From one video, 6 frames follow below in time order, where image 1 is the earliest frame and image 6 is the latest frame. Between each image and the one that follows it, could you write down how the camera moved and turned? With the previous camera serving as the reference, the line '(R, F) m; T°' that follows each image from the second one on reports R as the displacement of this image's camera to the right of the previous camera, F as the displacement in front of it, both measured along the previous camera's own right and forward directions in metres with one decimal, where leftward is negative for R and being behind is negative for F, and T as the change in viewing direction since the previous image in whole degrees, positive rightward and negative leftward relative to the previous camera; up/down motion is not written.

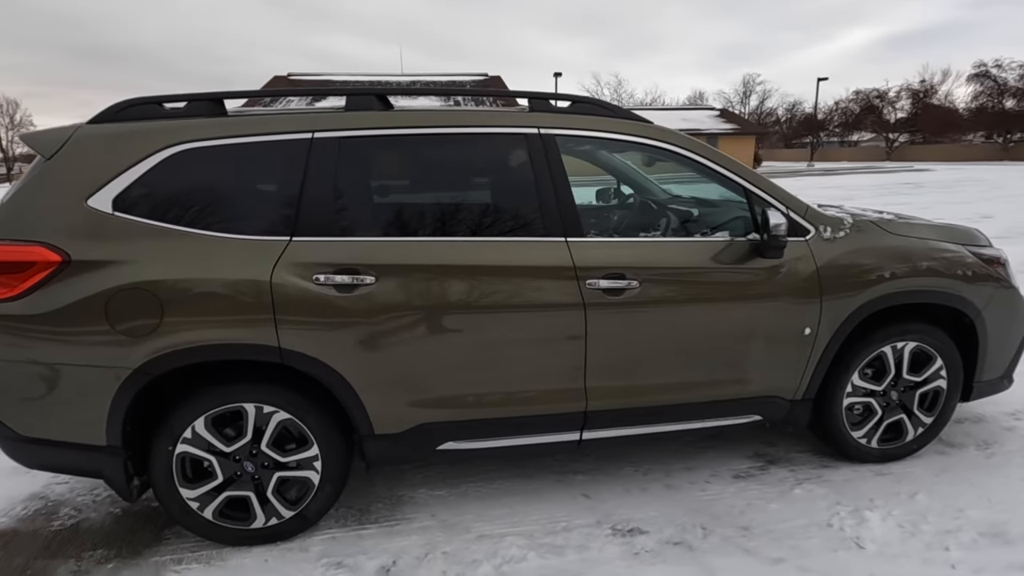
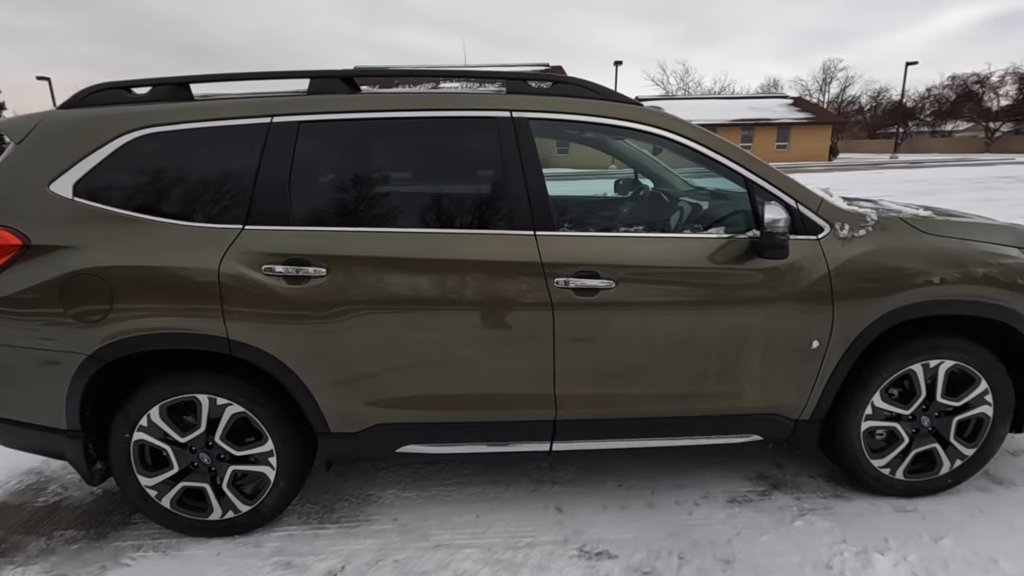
(+0.4, +0.2) m; -6°
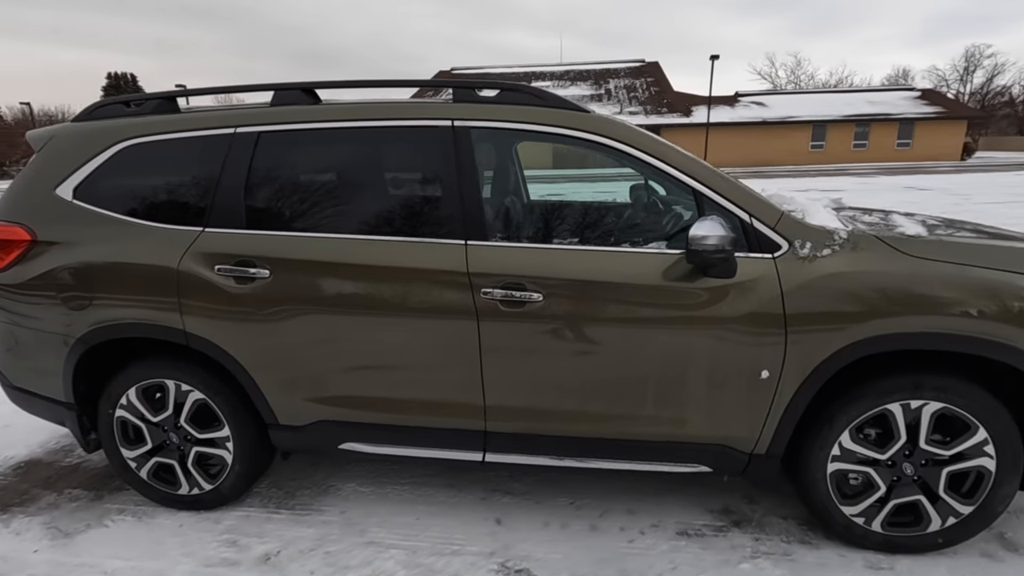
(+0.7, +0.1) m; -10°
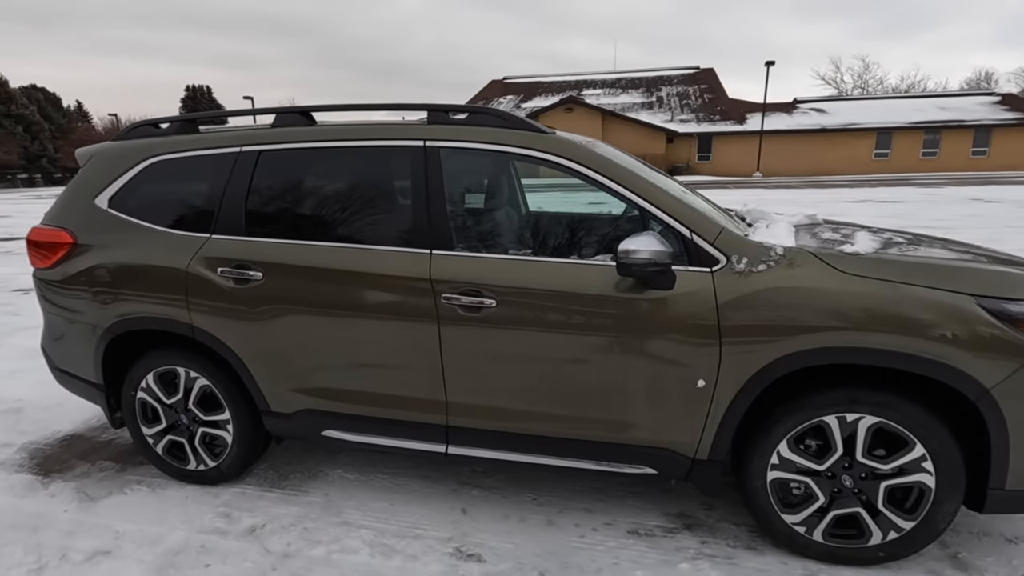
(+0.4, -0.2) m; -6°
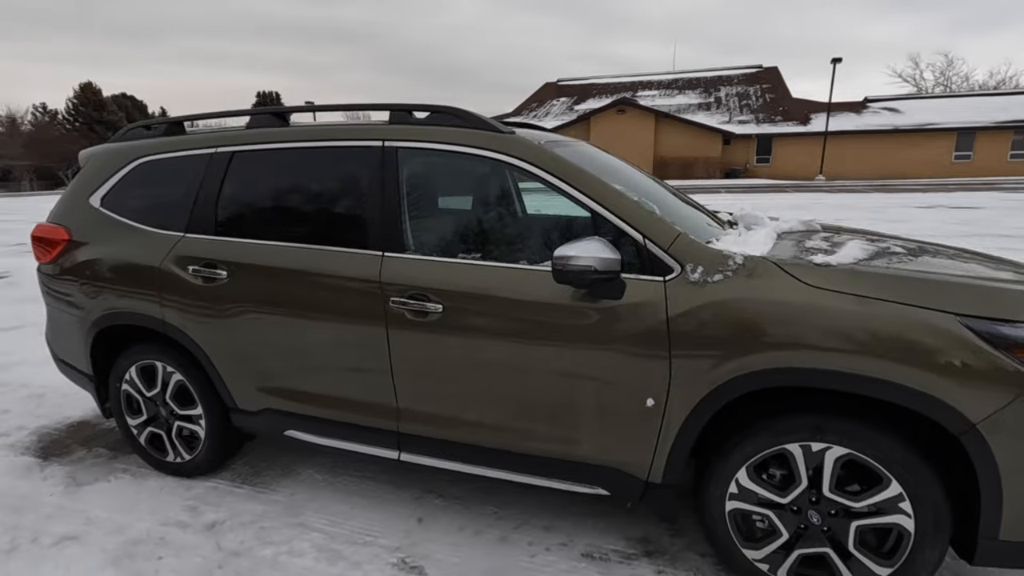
(+0.5, +0.1) m; -6°
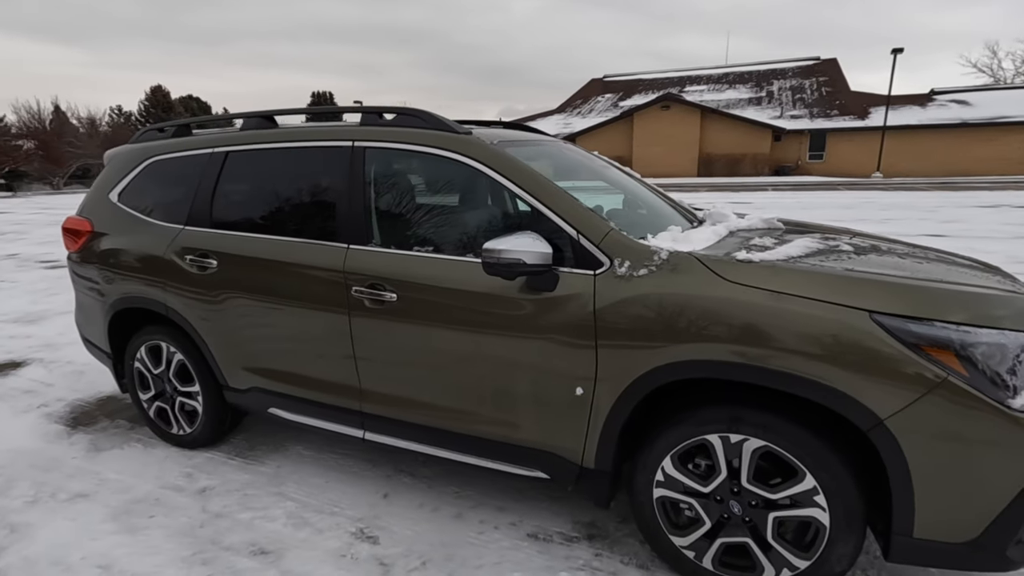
(+0.5, -0.1) m; -6°
